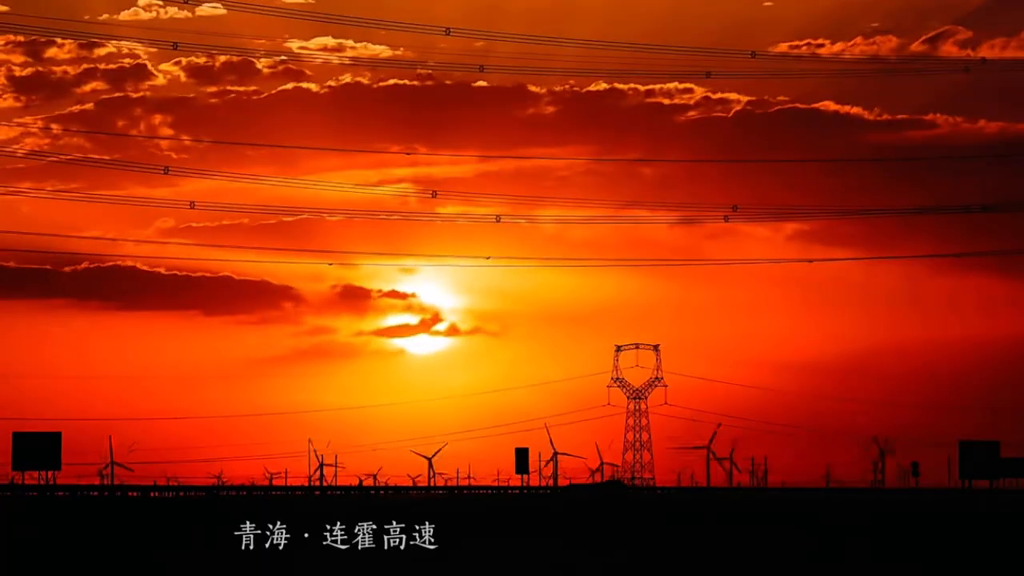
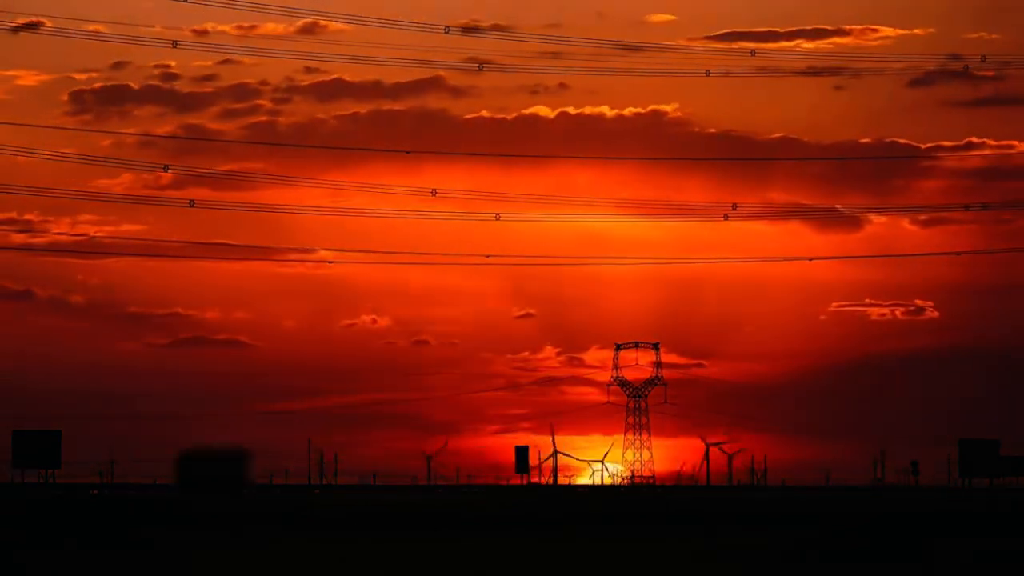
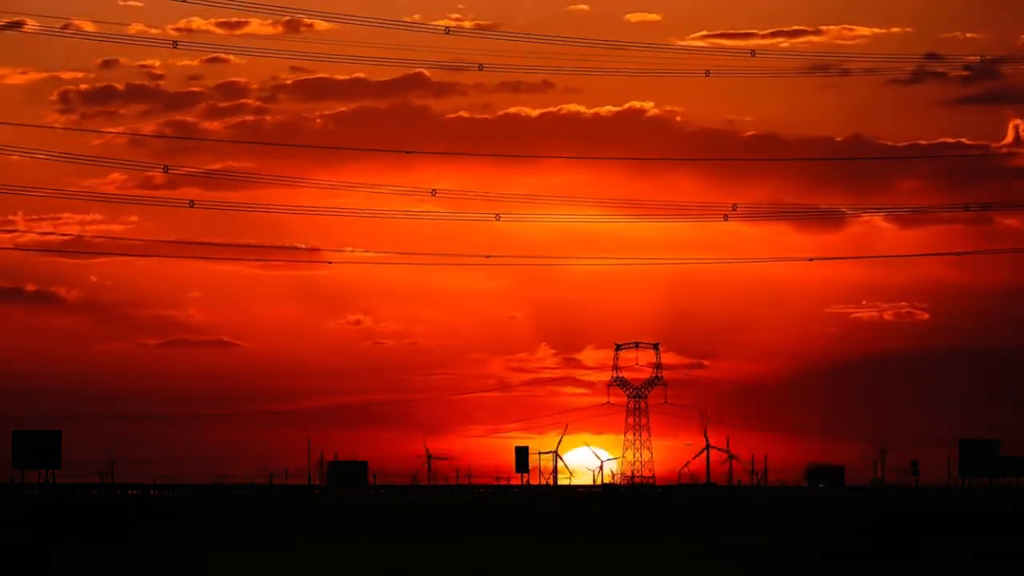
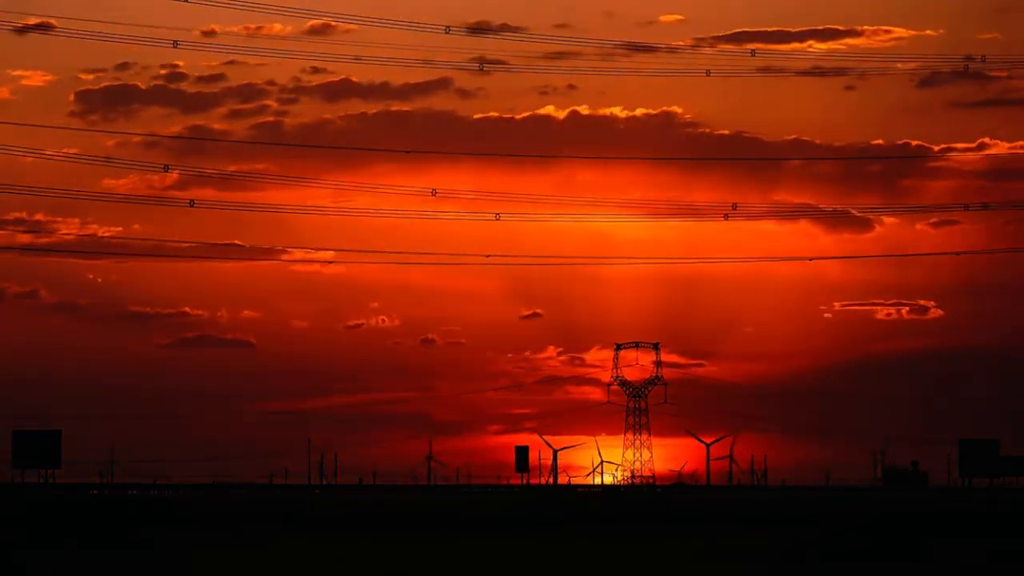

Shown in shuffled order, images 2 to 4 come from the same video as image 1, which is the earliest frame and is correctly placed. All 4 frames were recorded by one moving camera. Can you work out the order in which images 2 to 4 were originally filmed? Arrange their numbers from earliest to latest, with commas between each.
3, 2, 4
